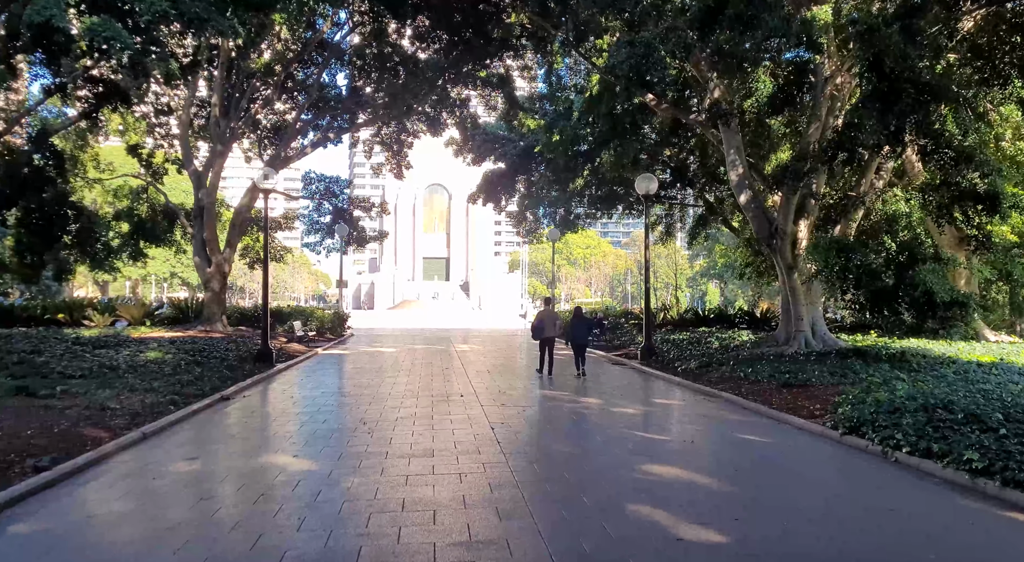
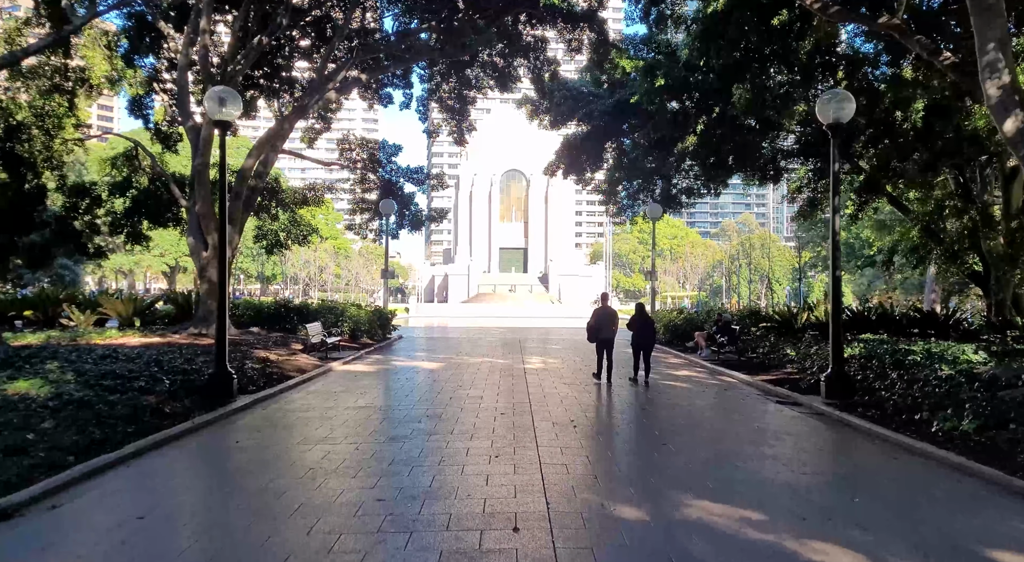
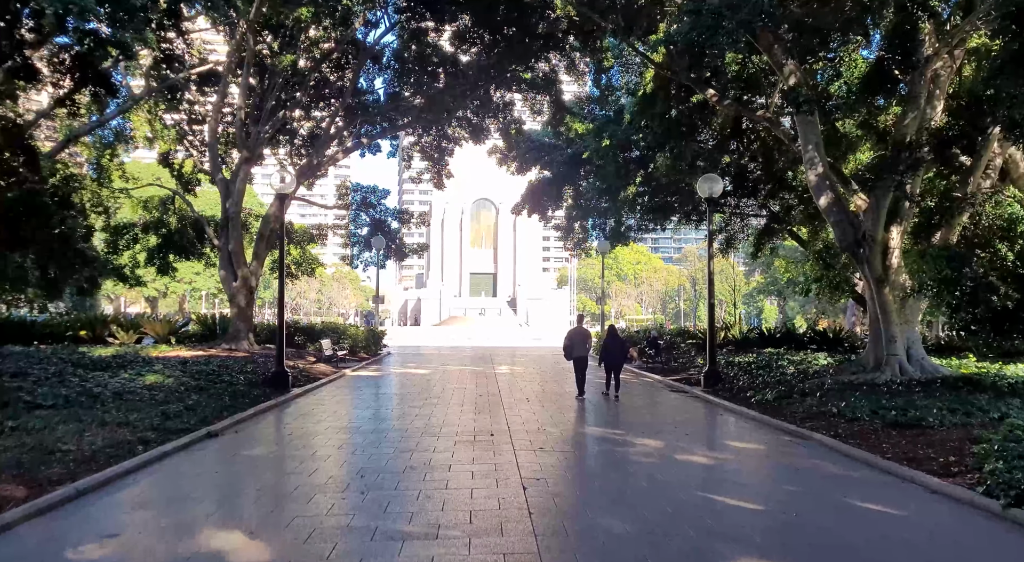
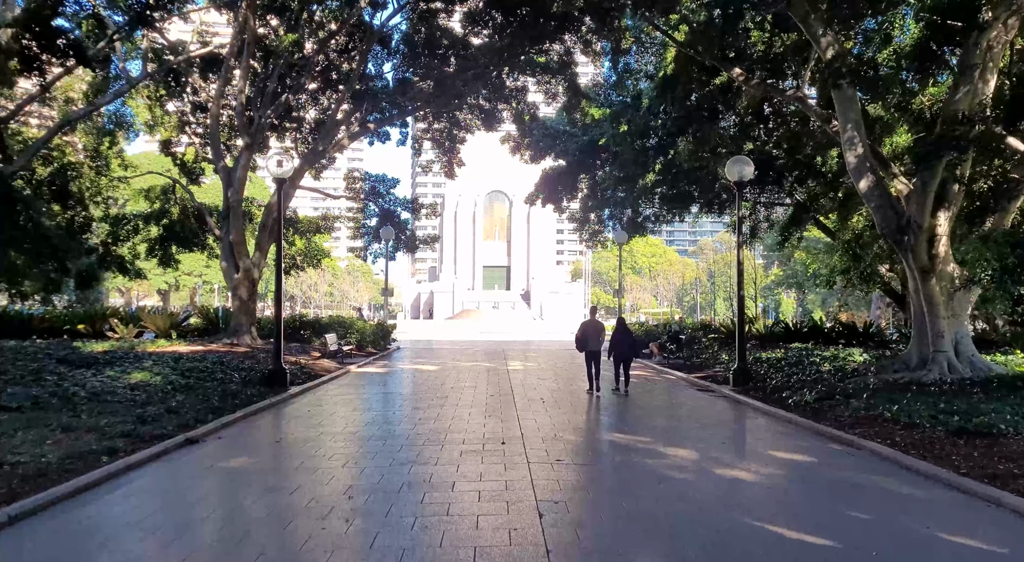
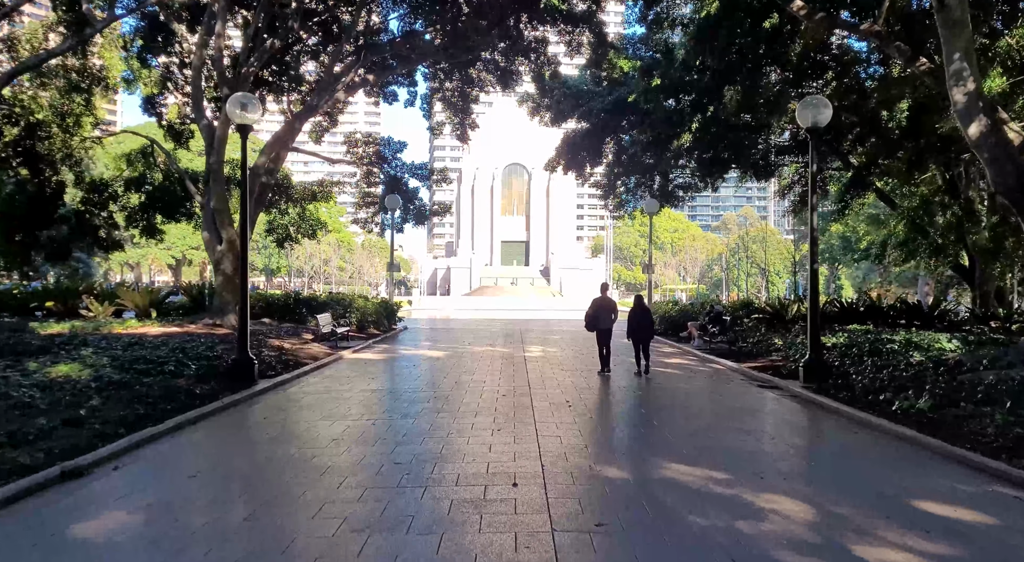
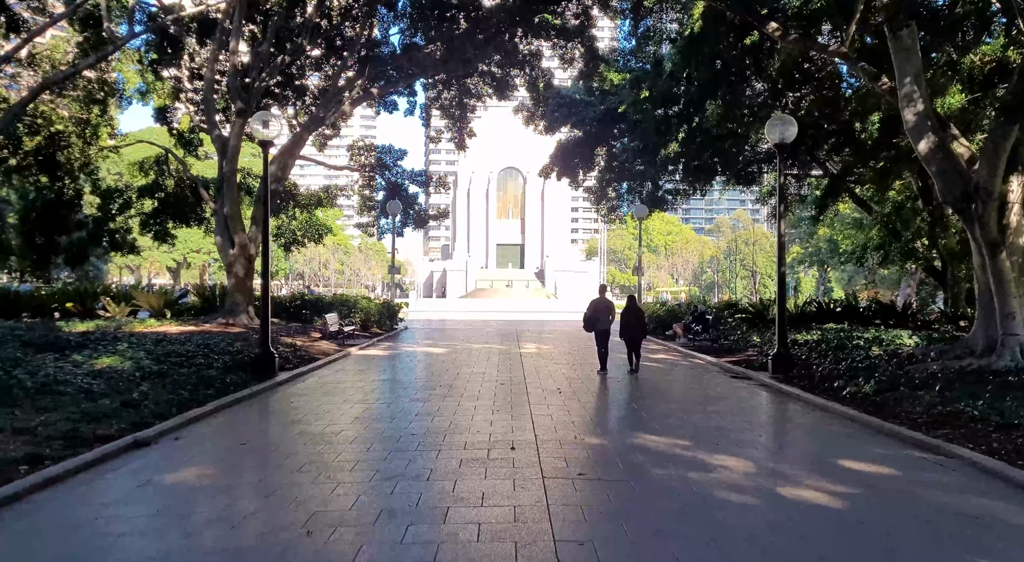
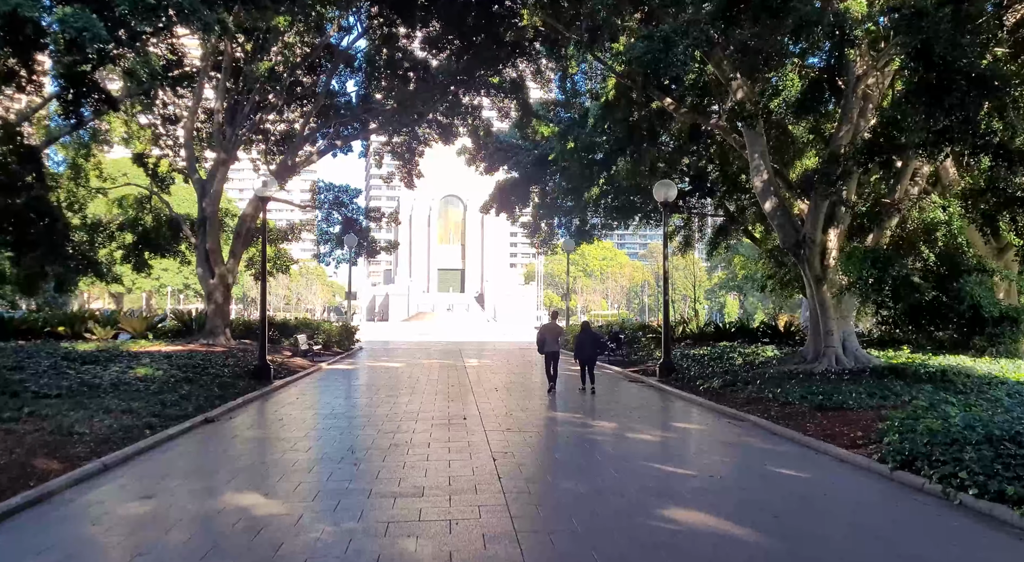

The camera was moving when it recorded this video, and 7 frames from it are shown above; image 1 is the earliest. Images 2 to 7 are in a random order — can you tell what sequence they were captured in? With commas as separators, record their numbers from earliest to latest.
7, 3, 4, 6, 5, 2
